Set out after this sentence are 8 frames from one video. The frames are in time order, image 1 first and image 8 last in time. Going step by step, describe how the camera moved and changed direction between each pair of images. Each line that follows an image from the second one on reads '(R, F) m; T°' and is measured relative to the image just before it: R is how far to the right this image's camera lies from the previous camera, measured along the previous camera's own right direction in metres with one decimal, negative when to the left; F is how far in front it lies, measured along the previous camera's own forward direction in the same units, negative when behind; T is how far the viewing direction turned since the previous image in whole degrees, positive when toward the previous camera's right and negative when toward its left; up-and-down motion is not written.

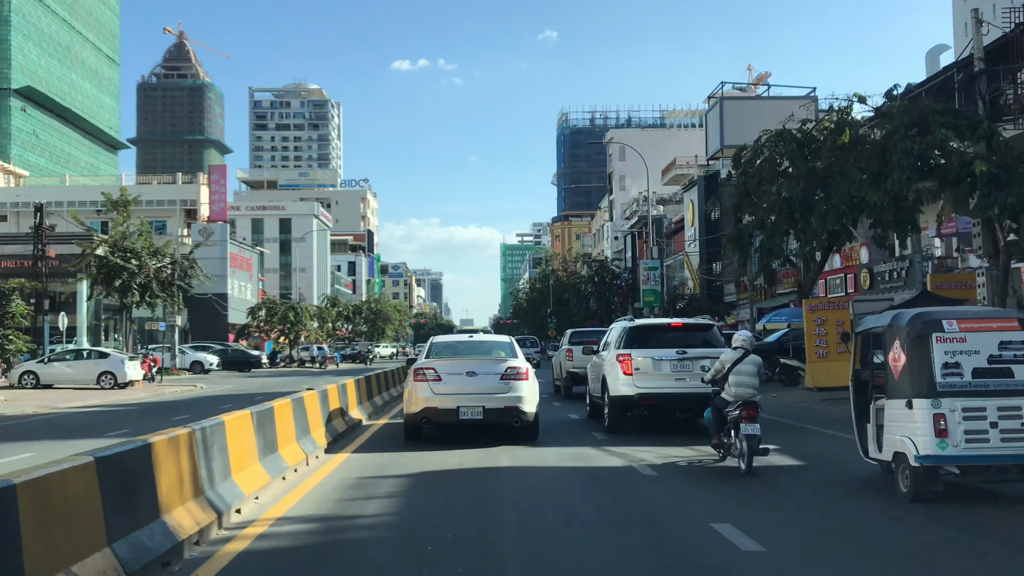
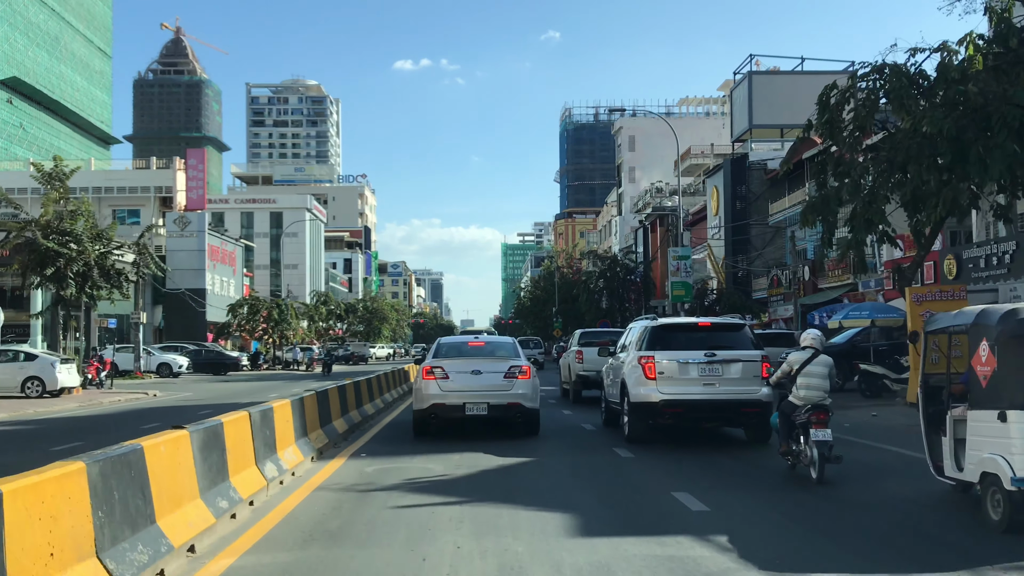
(-0.1, +2.5) m; 0°
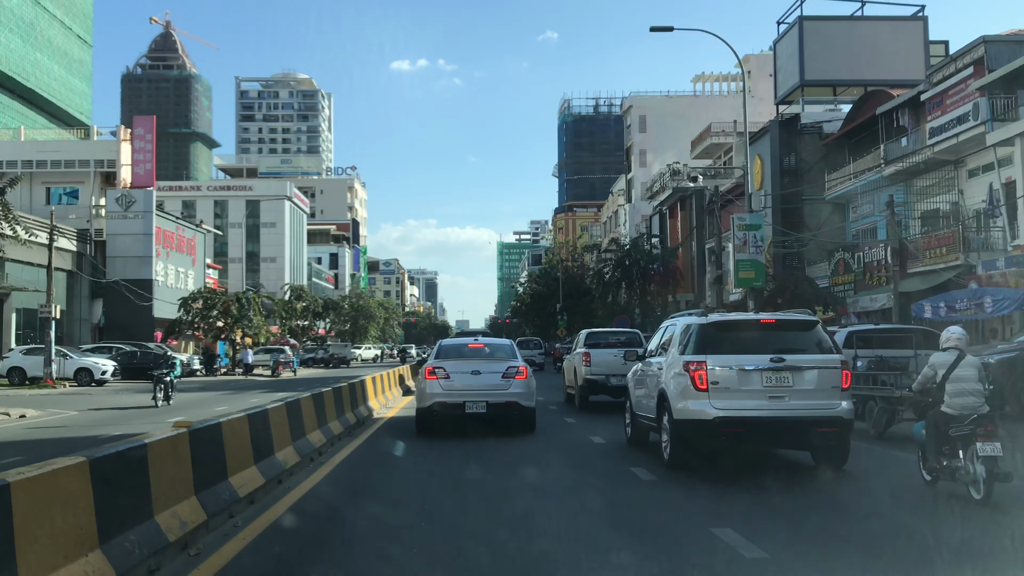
(-0.2, +4.0) m; 0°
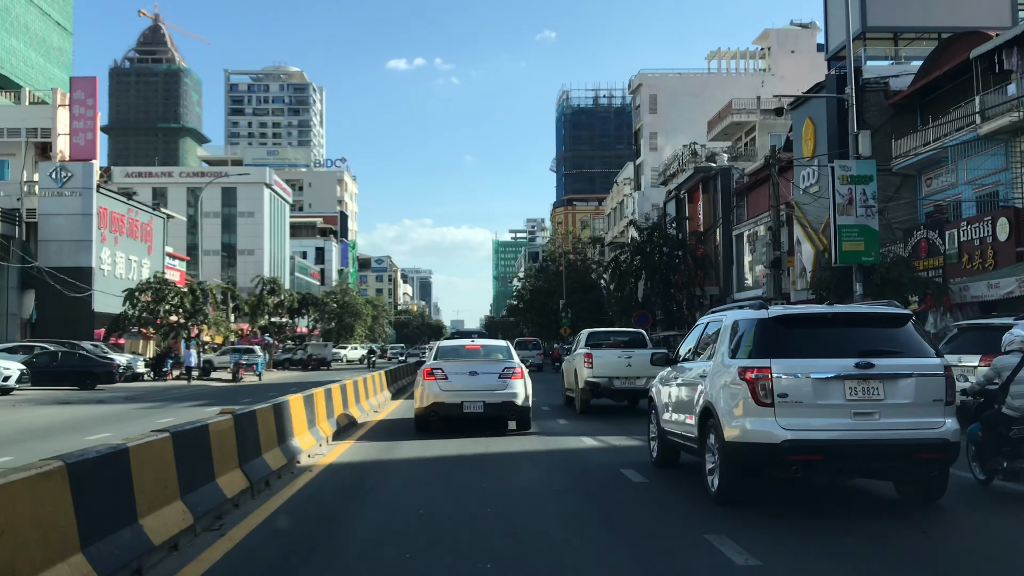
(-0.1, +3.3) m; 0°
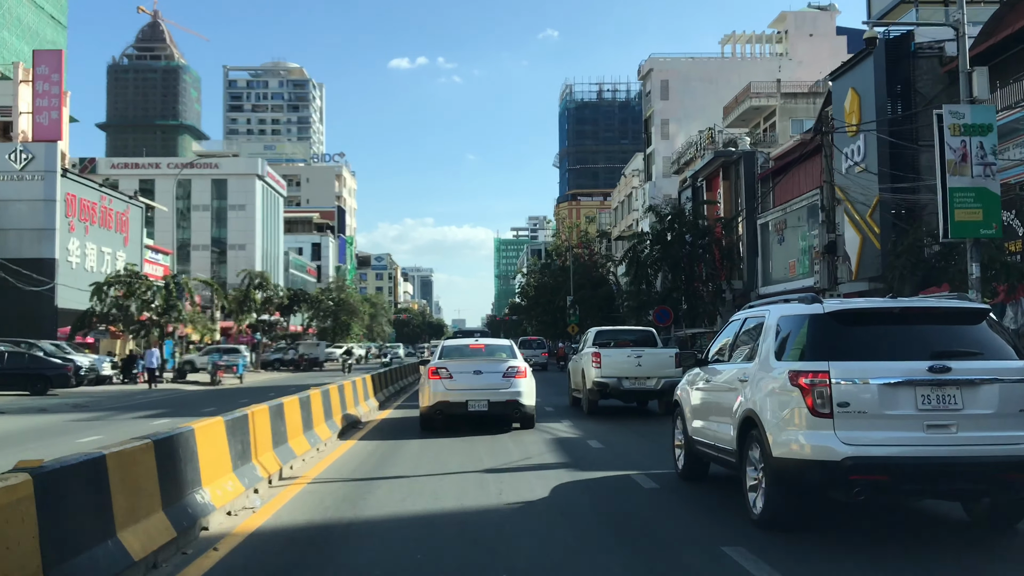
(-0.1, +1.8) m; 0°
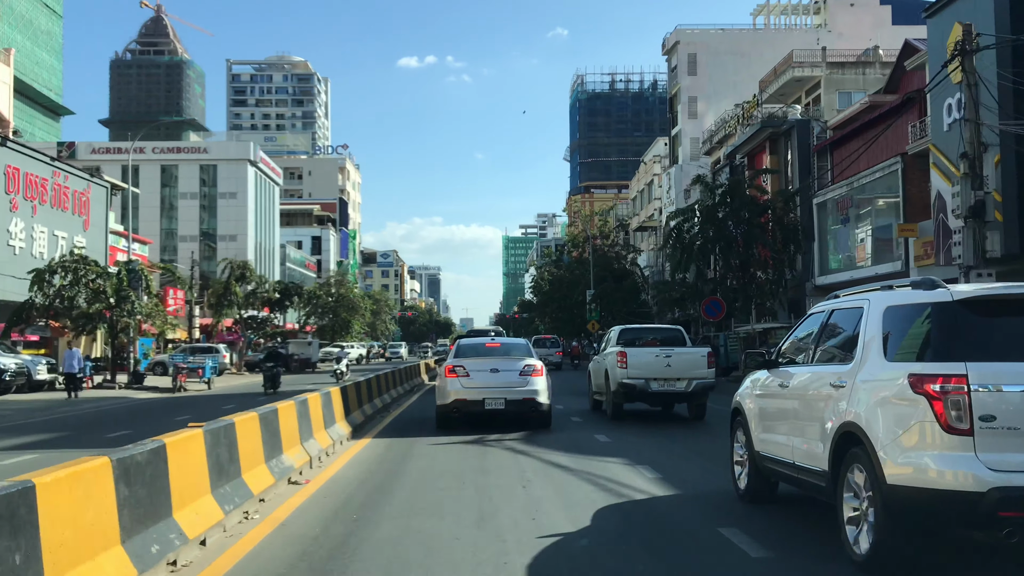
(-0.2, +2.9) m; -1°
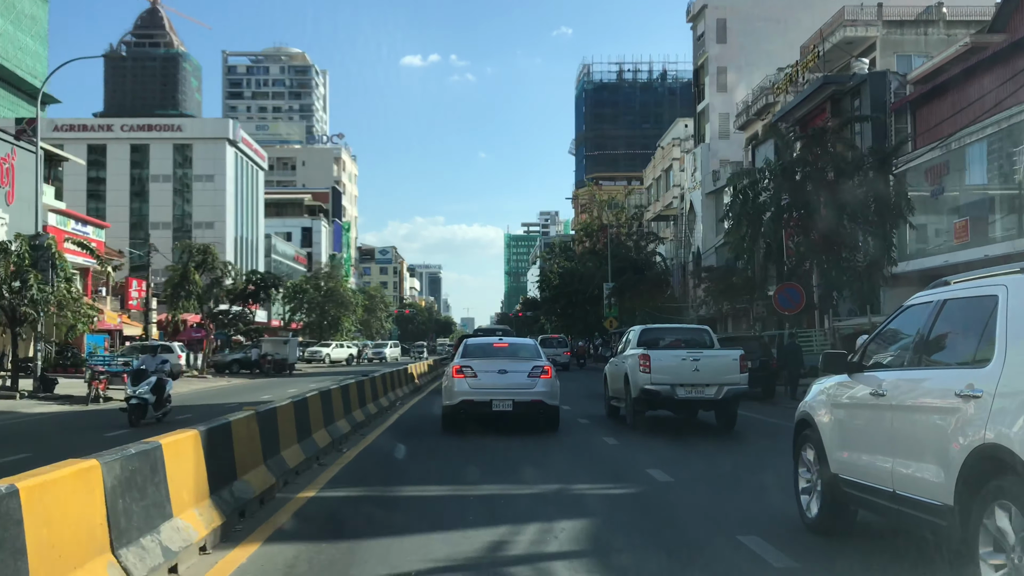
(-0.2, +3.3) m; 0°
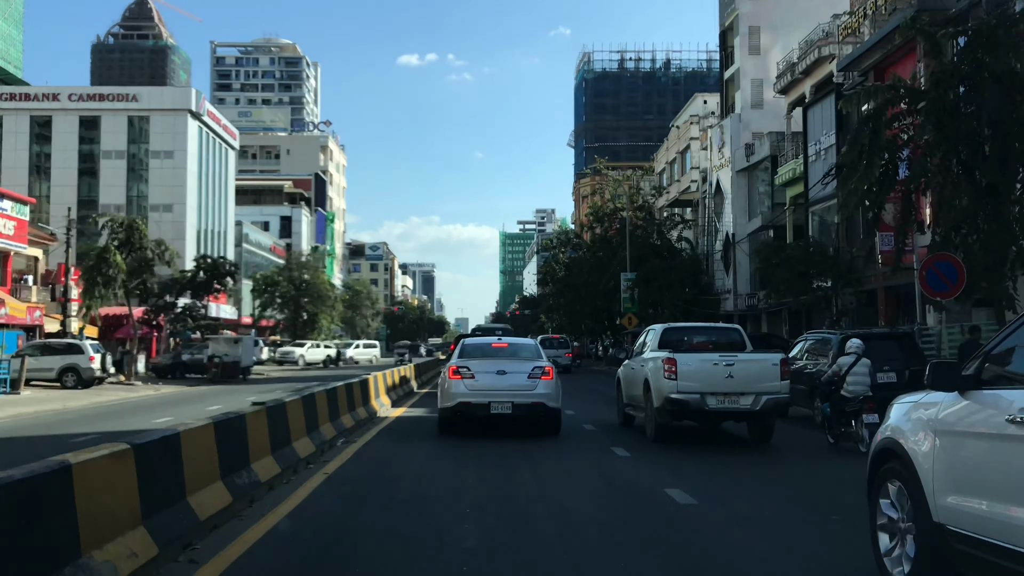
(-0.1, +3.7) m; 0°
